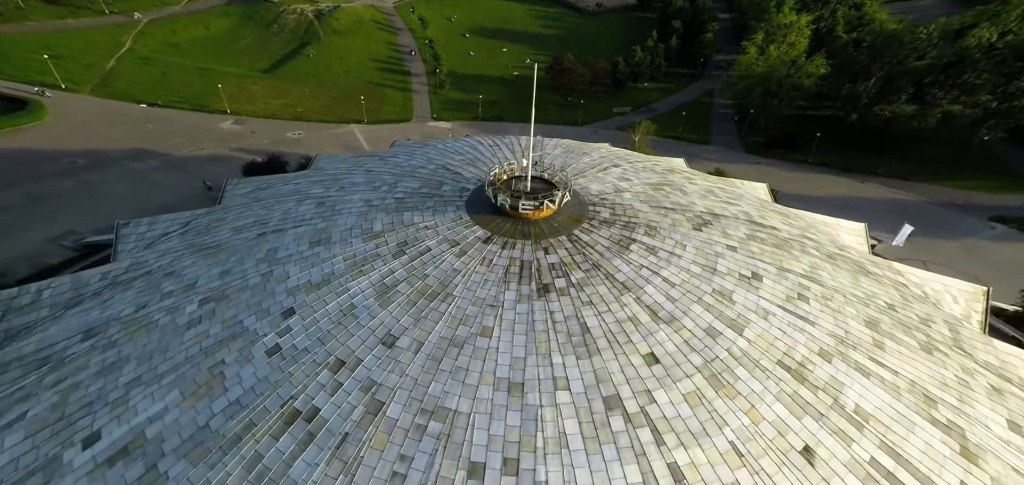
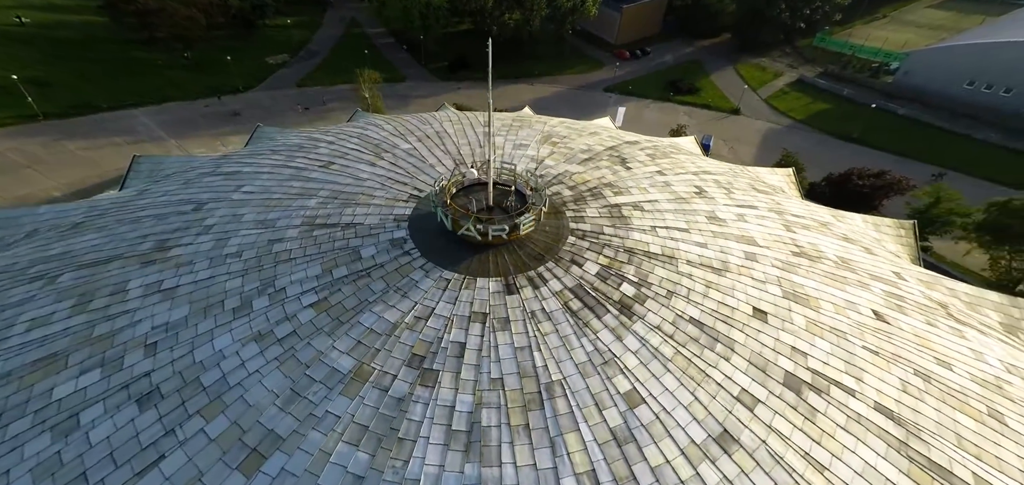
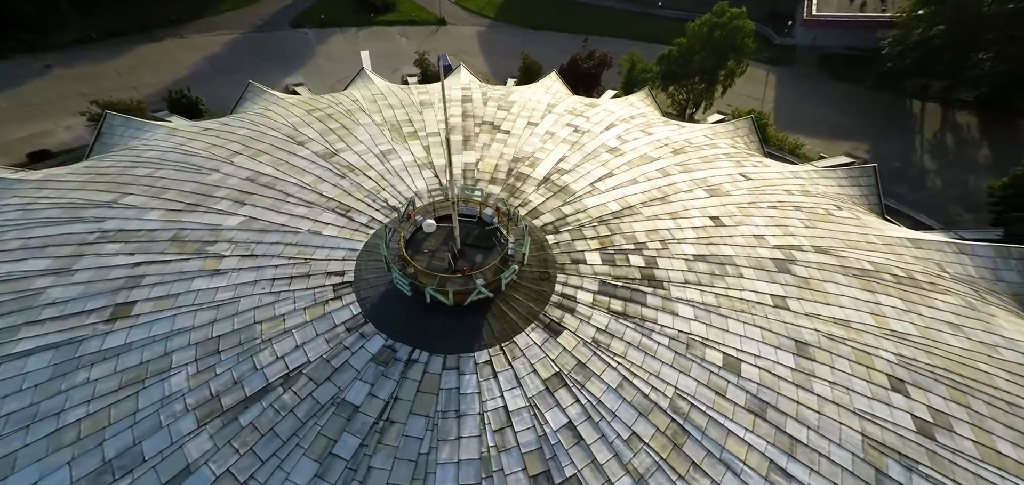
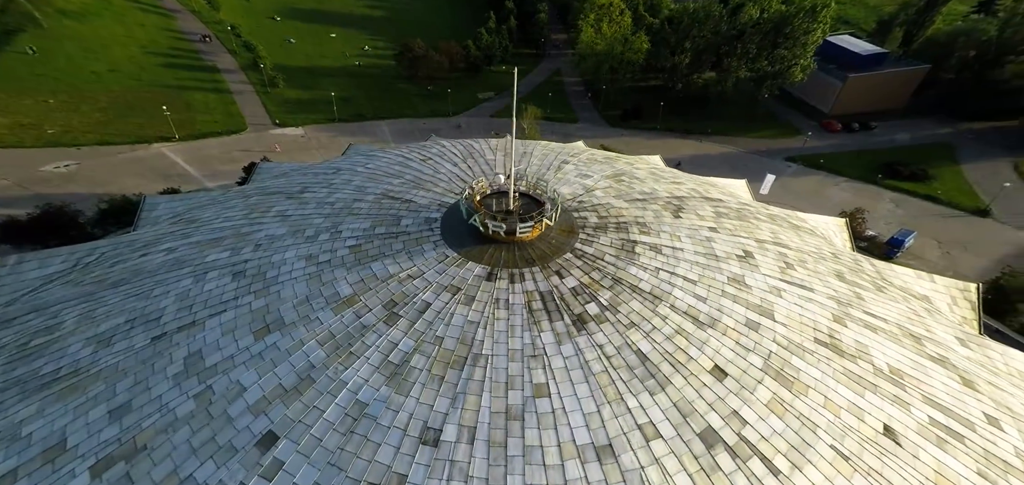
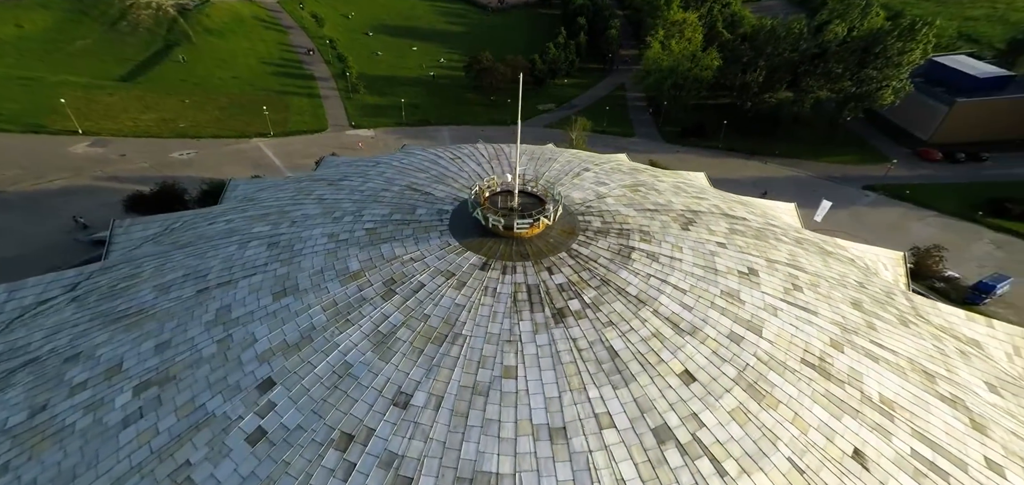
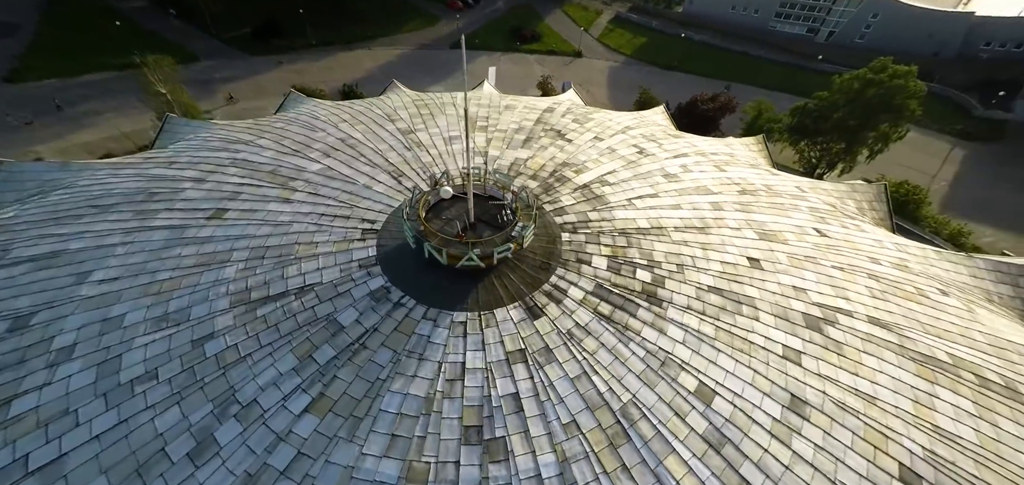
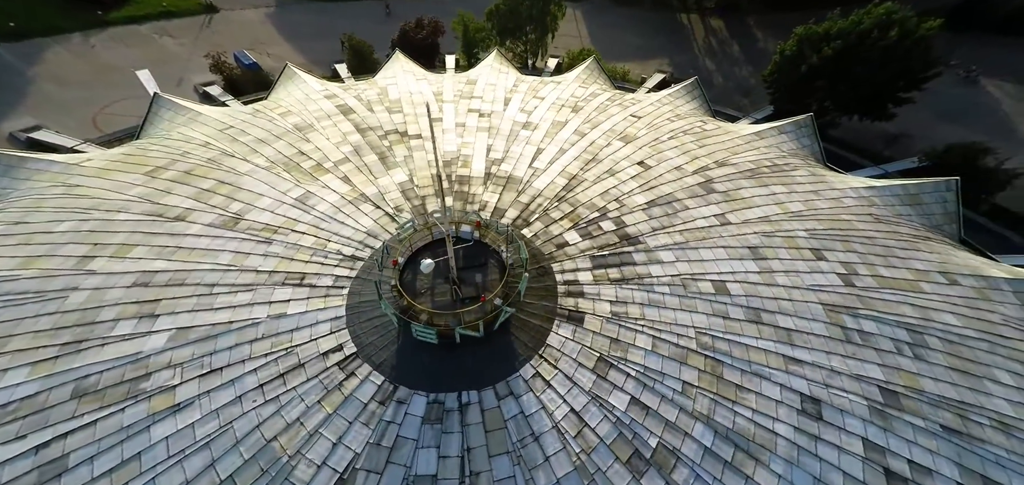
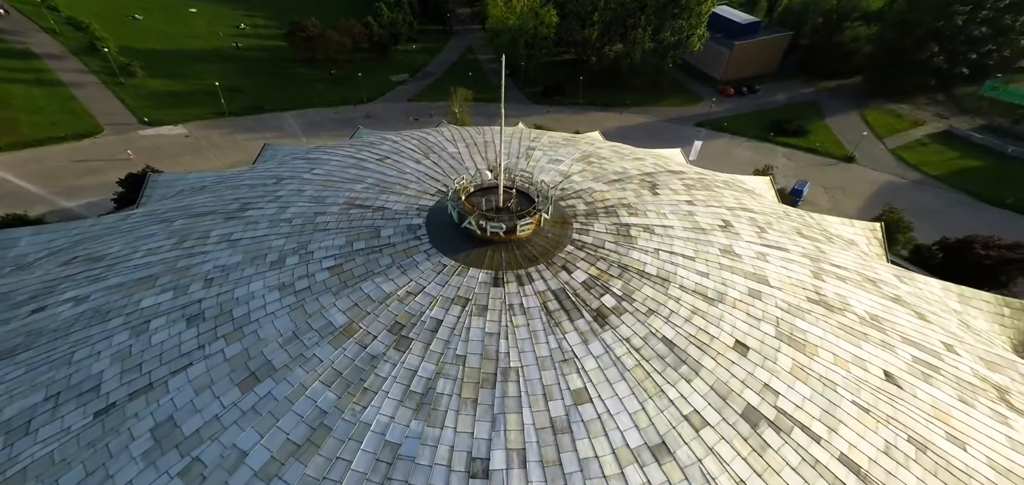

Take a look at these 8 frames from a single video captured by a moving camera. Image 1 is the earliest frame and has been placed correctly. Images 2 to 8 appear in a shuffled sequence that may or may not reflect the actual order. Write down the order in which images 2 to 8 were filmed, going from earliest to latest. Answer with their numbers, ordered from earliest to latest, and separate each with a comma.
5, 4, 8, 2, 6, 3, 7
